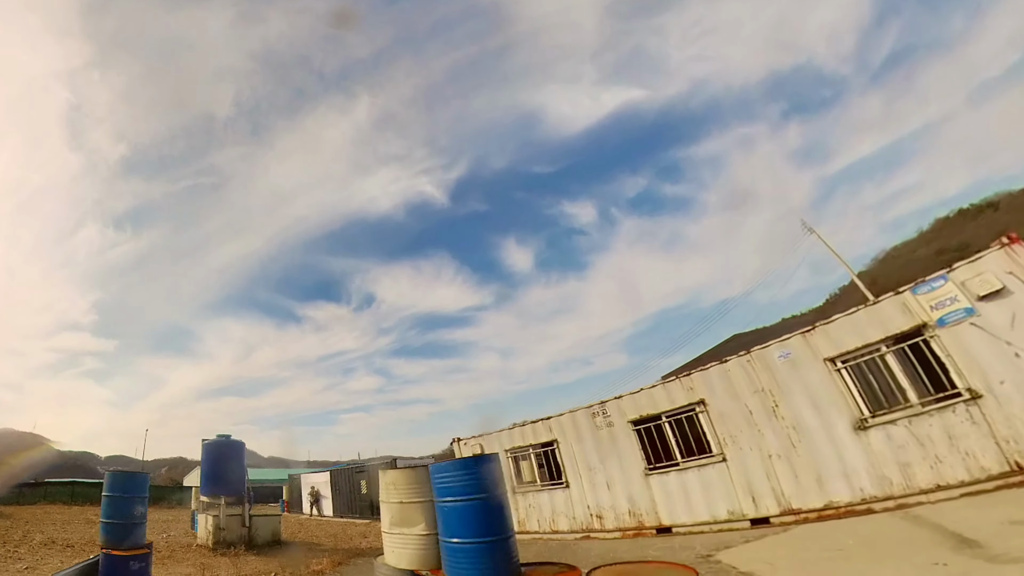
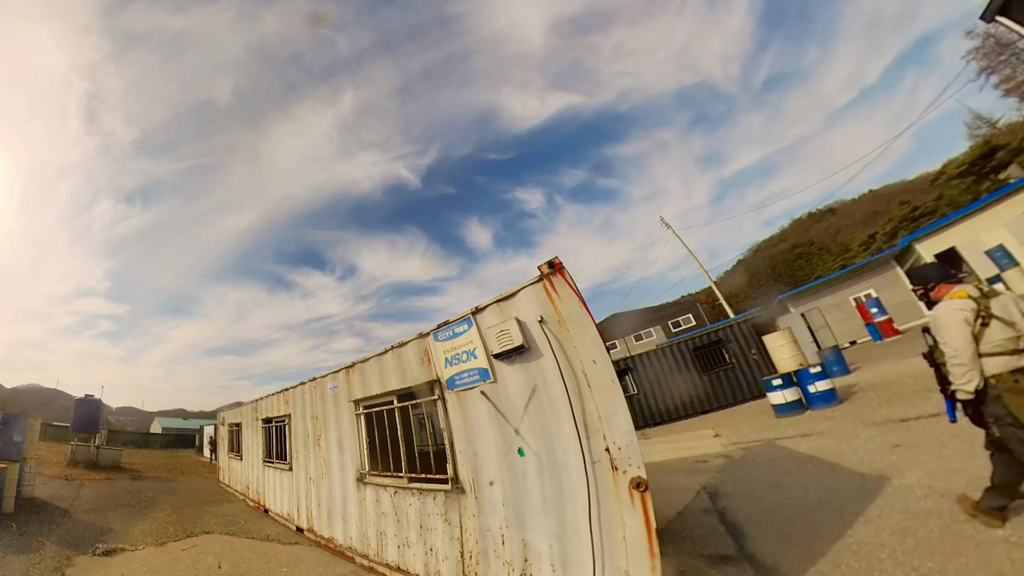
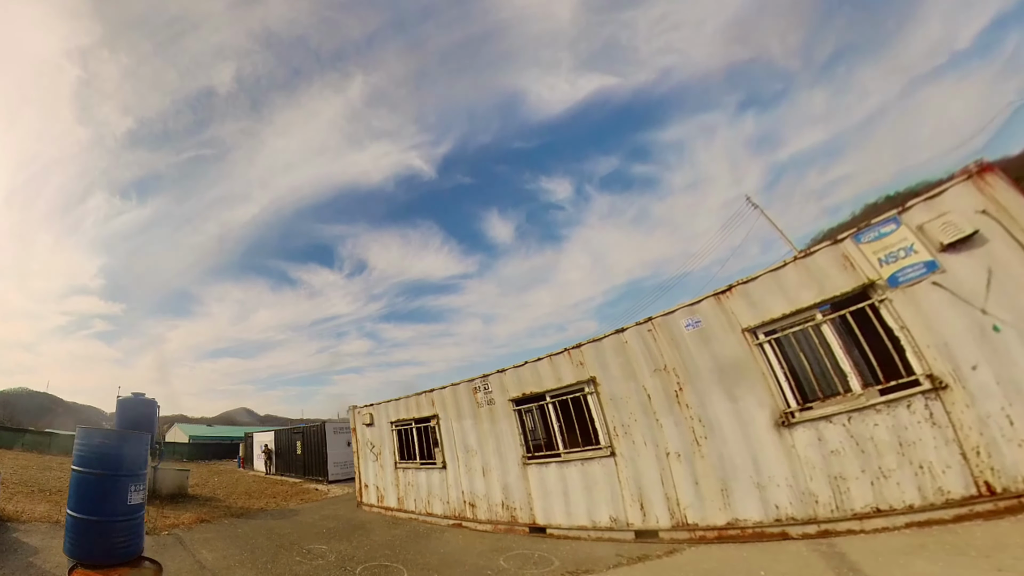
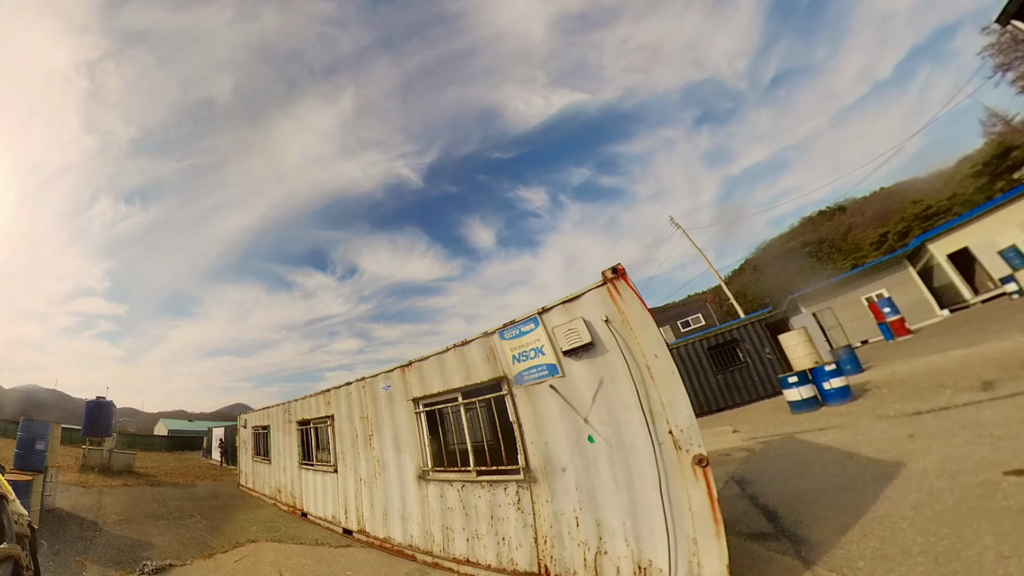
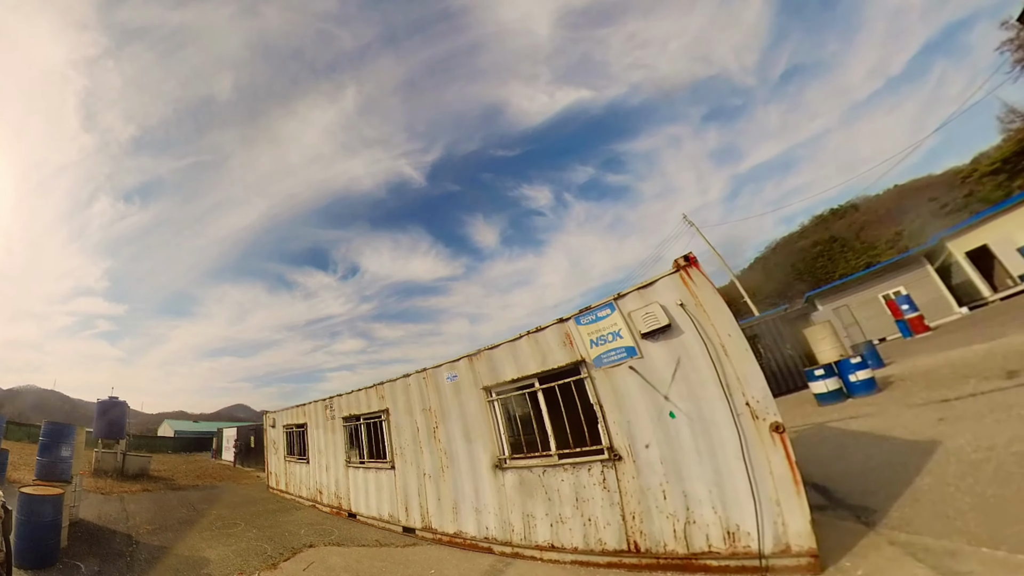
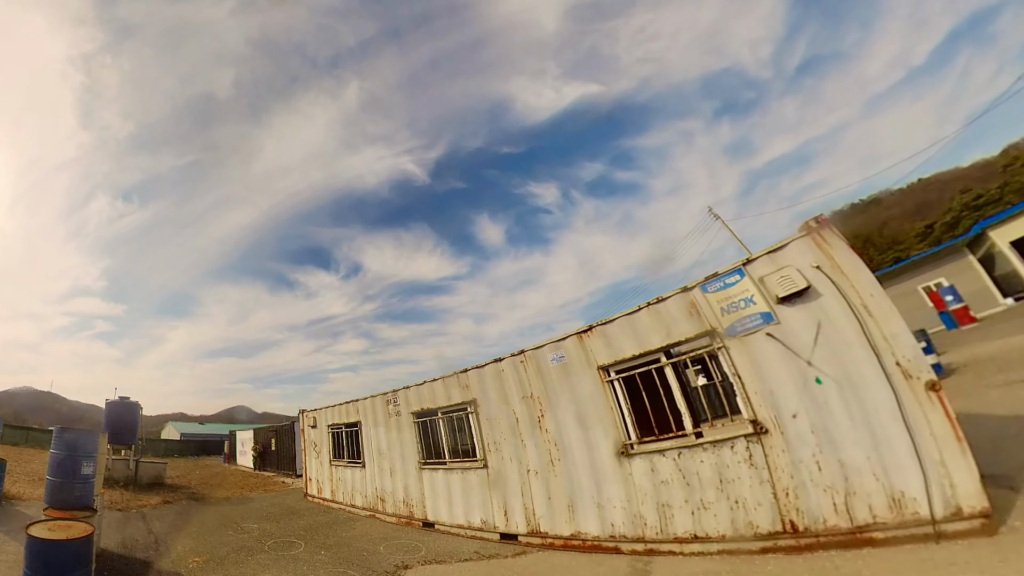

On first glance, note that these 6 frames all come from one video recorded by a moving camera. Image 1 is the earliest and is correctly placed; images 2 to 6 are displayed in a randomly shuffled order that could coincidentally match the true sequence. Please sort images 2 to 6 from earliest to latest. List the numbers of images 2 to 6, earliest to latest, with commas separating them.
3, 6, 5, 4, 2
